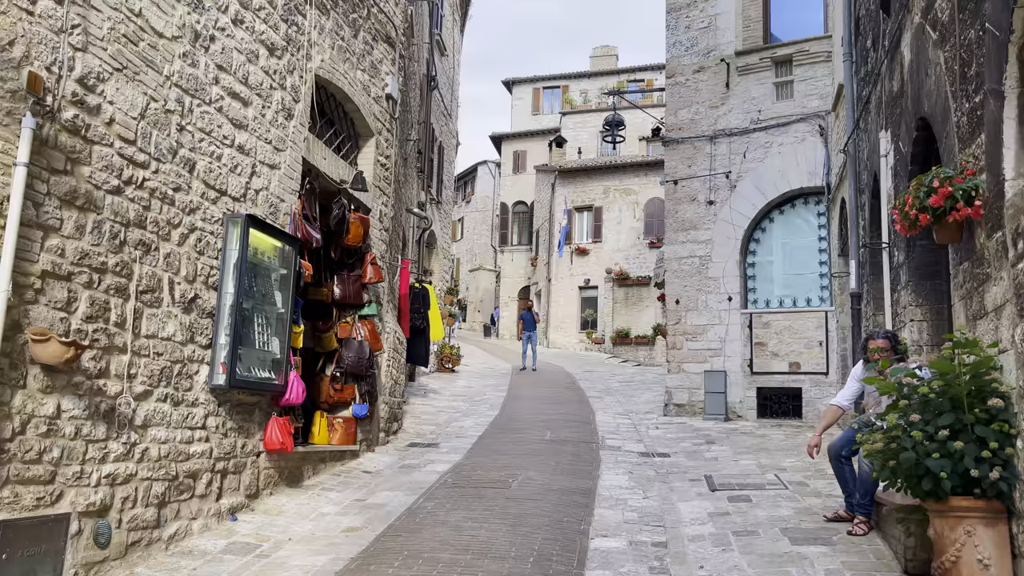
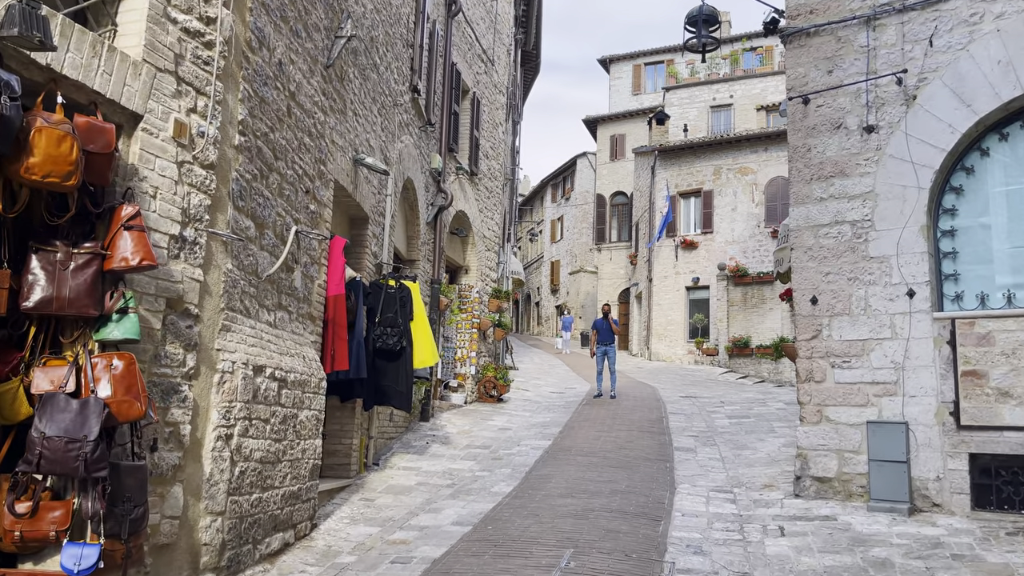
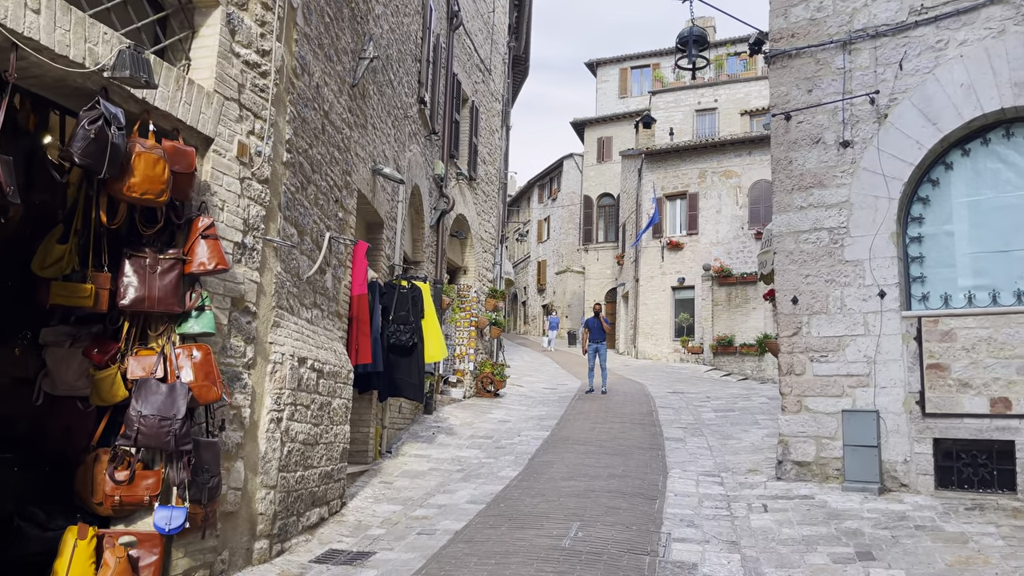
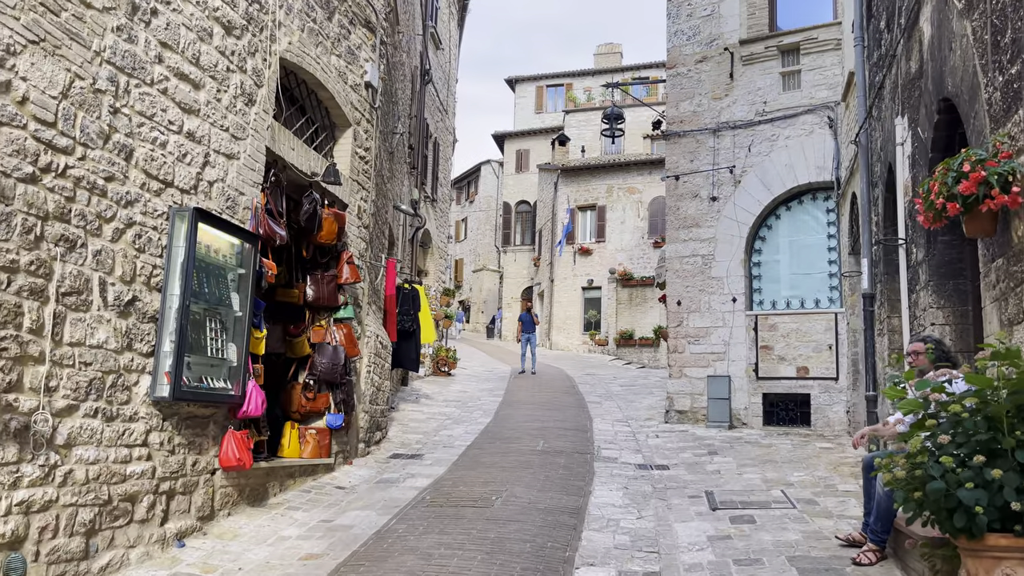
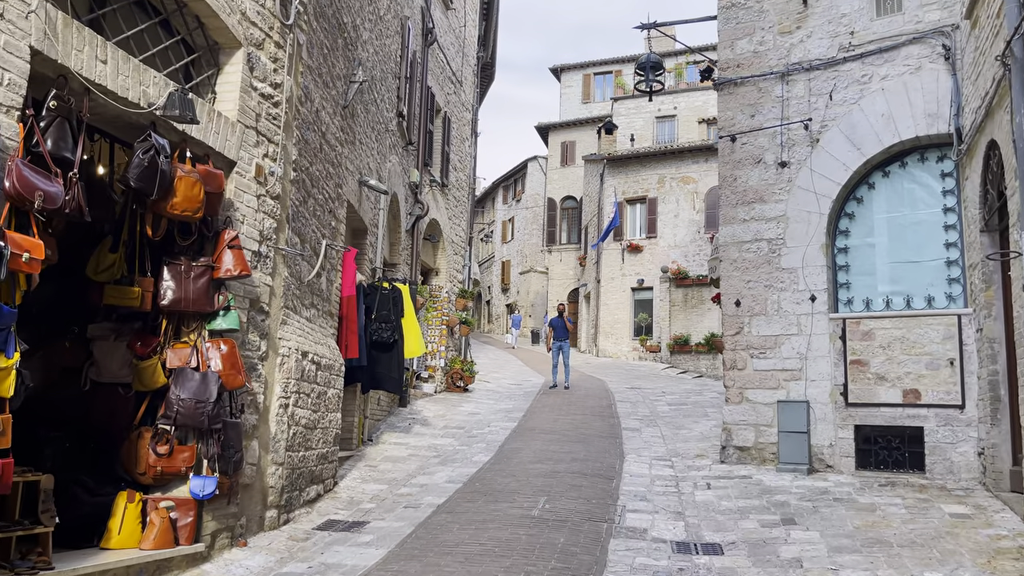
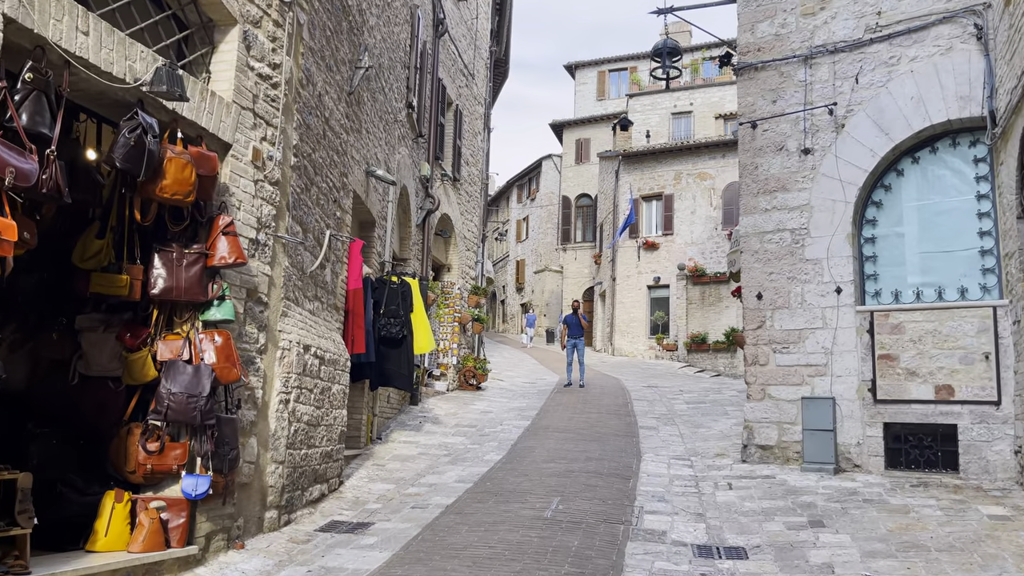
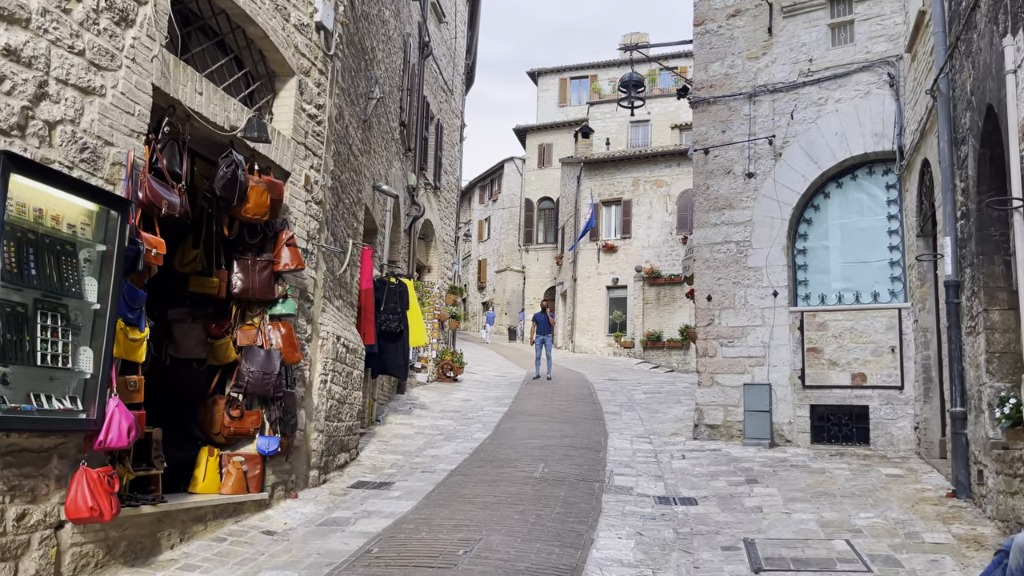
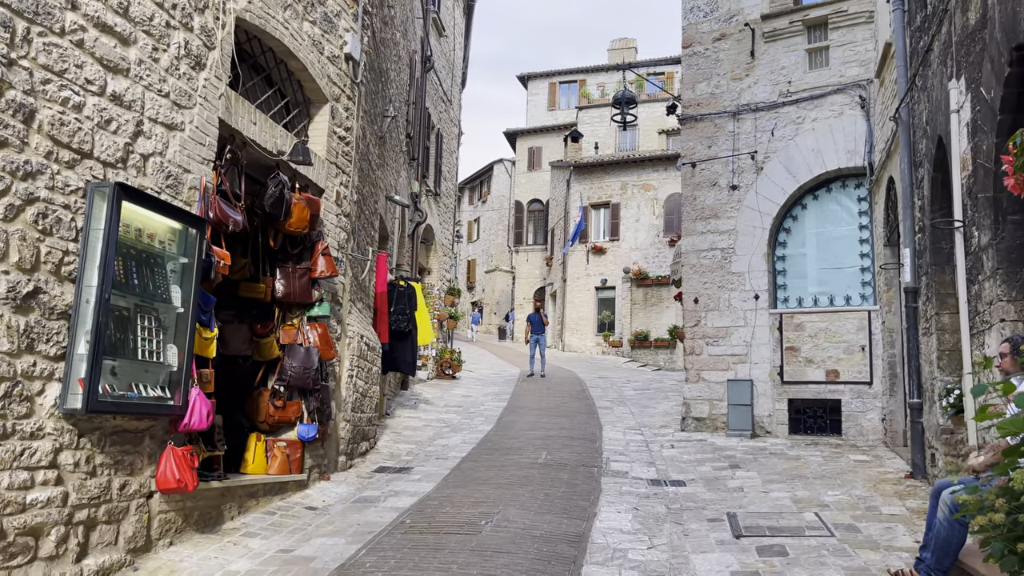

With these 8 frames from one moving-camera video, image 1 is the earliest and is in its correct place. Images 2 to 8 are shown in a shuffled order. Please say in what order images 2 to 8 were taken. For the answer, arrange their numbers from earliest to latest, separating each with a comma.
4, 8, 7, 5, 6, 3, 2
